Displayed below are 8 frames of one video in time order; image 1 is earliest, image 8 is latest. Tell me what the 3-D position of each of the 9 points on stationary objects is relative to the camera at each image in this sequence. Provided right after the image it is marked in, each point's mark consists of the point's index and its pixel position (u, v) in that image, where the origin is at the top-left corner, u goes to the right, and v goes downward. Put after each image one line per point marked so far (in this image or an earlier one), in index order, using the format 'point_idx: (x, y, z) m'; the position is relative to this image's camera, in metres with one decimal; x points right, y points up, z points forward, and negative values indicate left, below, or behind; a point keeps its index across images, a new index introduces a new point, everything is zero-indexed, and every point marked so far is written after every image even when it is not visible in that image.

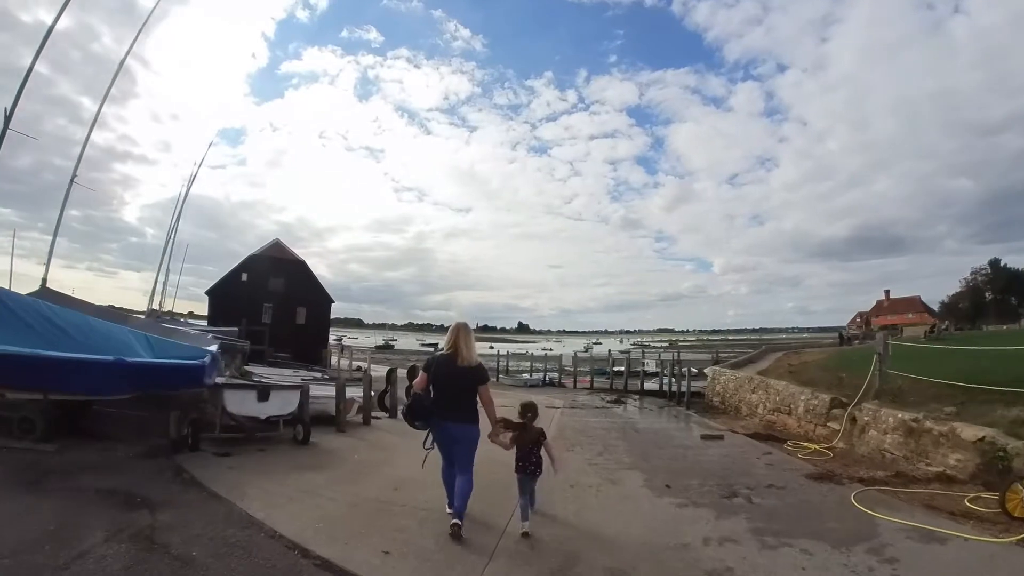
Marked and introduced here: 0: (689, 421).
0: (+5.4, -4.1, +18.5) m
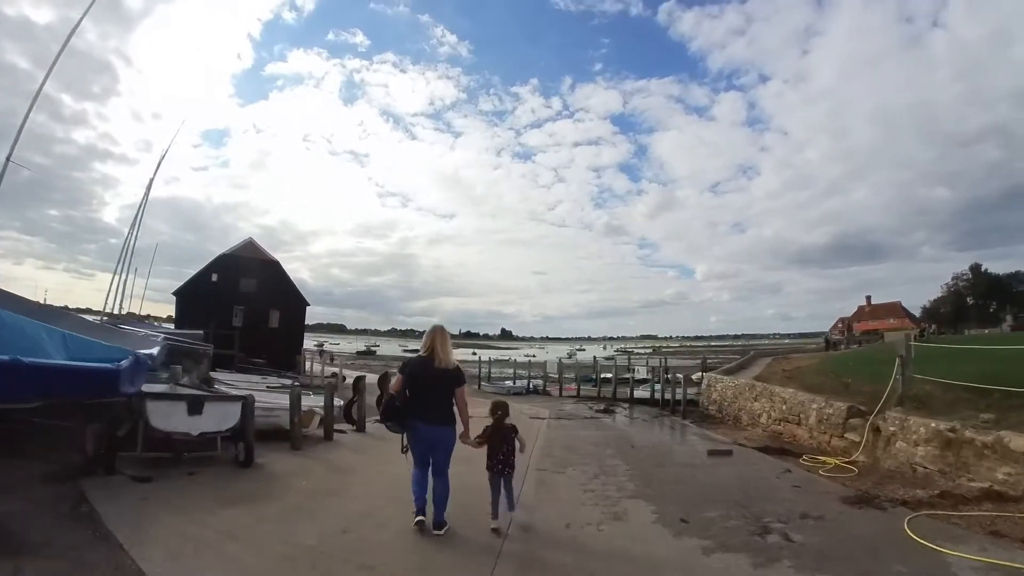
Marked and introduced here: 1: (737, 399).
0: (+4.9, -4.0, +17.0) m
1: (+7.2, -3.6, +19.4) m
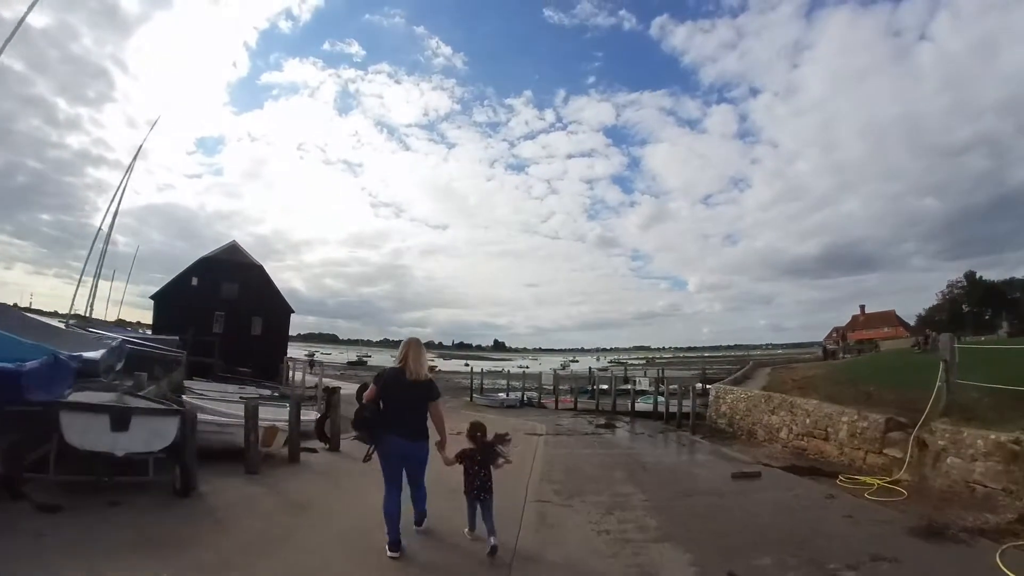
0: (+4.8, -4.1, +15.4) m
1: (+7.1, -3.7, +17.9) m
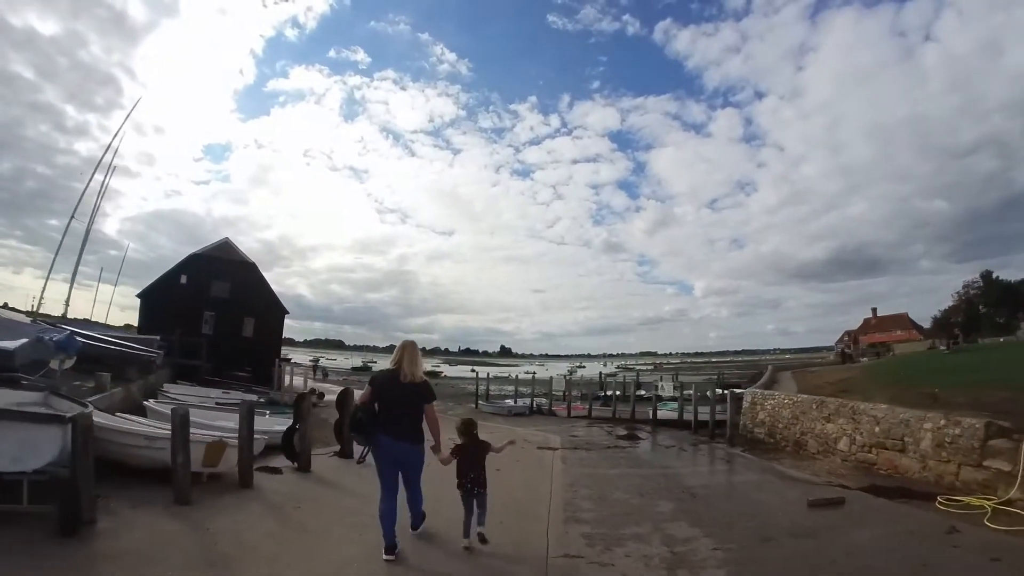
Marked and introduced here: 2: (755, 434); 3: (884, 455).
0: (+5.0, -3.8, +13.0) m
1: (+7.3, -3.4, +15.5) m
2: (+7.2, -4.3, +17.7) m
3: (+7.5, -3.4, +12.1) m
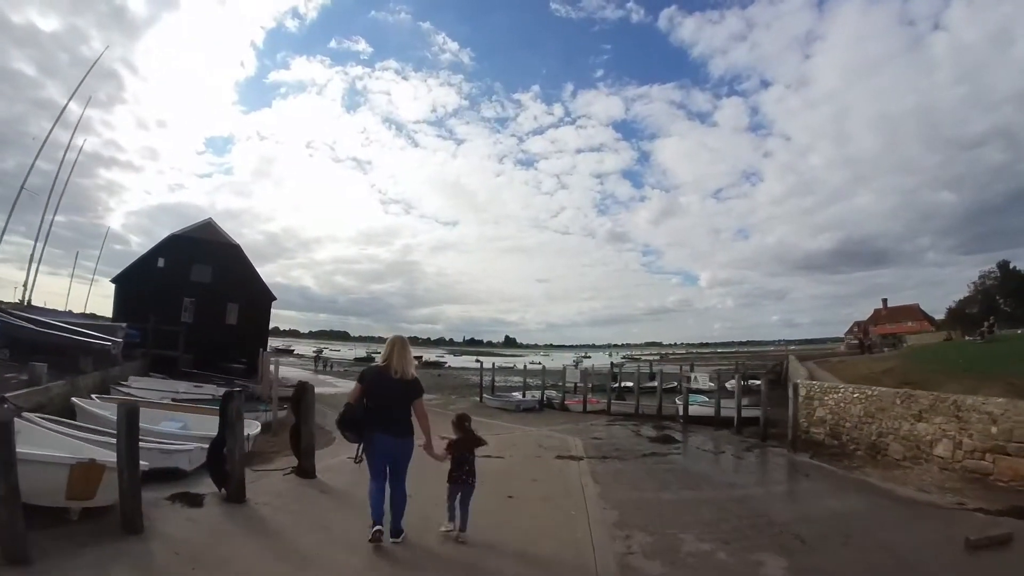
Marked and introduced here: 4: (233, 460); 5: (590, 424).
0: (+5.2, -3.2, +10.2) m
1: (+7.6, -2.8, +12.6) m
2: (+7.4, -3.6, +14.8) m
3: (+7.7, -2.8, +9.2) m
4: (-3.1, -1.9, +7.0) m
5: (+2.3, -3.9, +17.3) m
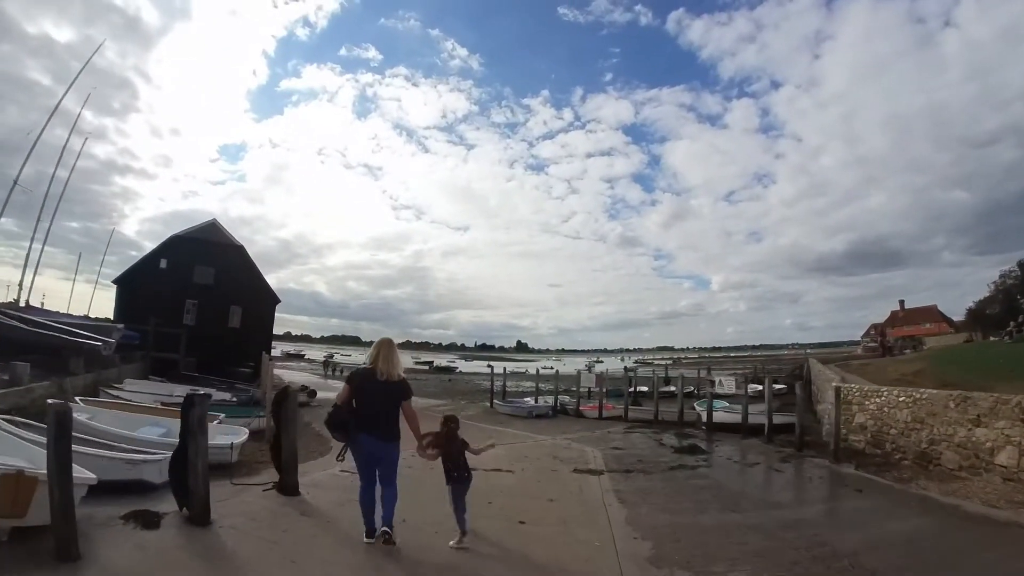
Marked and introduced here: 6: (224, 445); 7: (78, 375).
0: (+5.4, -3.1, +9.0) m
1: (+7.8, -2.6, +11.4) m
2: (+7.7, -3.5, +13.6) m
3: (+7.8, -2.7, +8.0) m
4: (-3.0, -1.8, +5.9) m
5: (+2.6, -3.8, +16.1) m
6: (-4.6, -2.4, +9.6) m
7: (-12.2, -2.5, +16.9) m
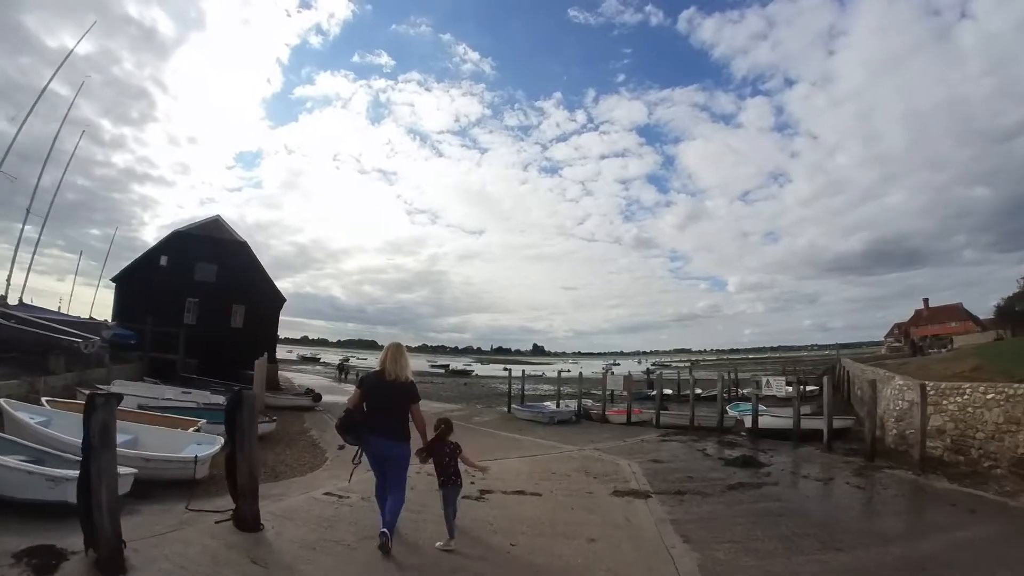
0: (+5.7, -2.8, +7.1) m
1: (+8.1, -2.3, +9.4) m
2: (+8.1, -3.2, +11.6) m
3: (+8.1, -2.3, +6.1) m
4: (-2.7, -1.5, +4.3) m
5: (+3.1, -3.6, +14.3) m
6: (-4.3, -2.2, +7.9) m
7: (-11.7, -2.4, +15.4) m
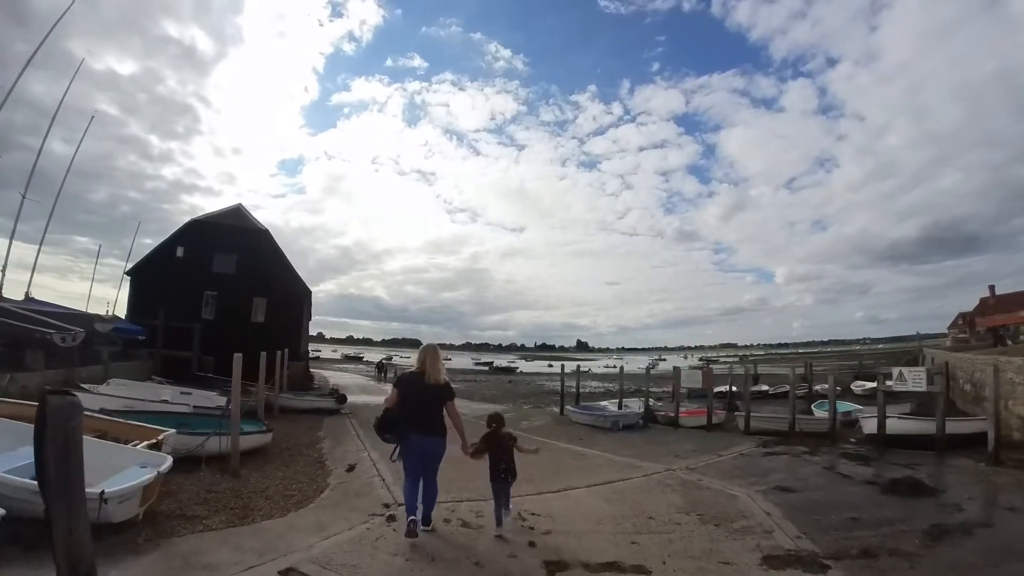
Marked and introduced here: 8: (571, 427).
0: (+6.3, -2.1, +3.8) m
1: (+8.9, -1.6, +5.9) m
2: (+9.0, -2.5, +8.1) m
3: (+8.6, -1.6, +2.6) m
4: (-2.4, -1.2, +1.5) m
5: (+4.2, -3.0, +11.1) m
6: (-3.6, -1.9, +5.3) m
7: (-10.5, -2.2, +13.2) m
8: (+1.4, -3.4, +14.8) m
